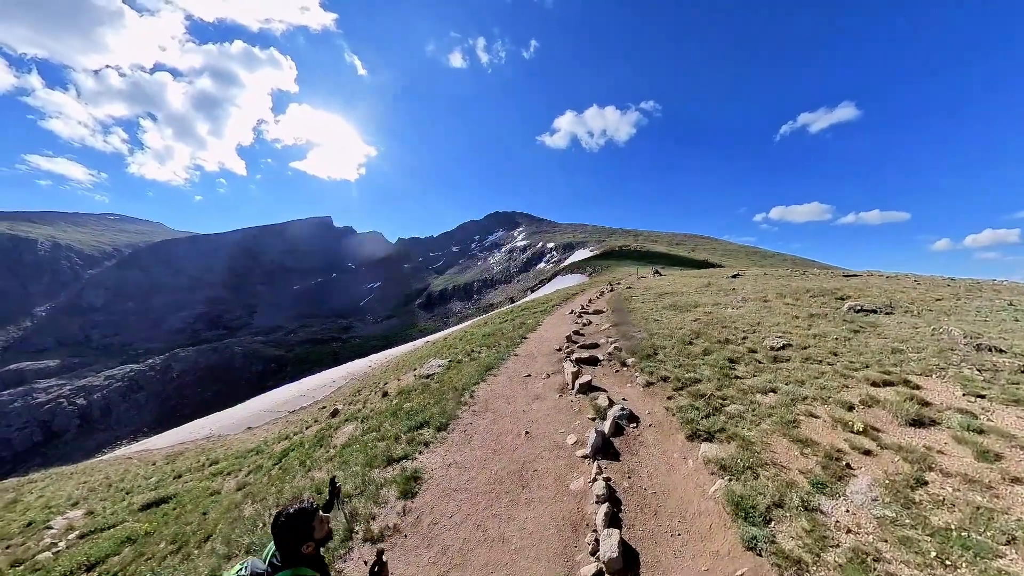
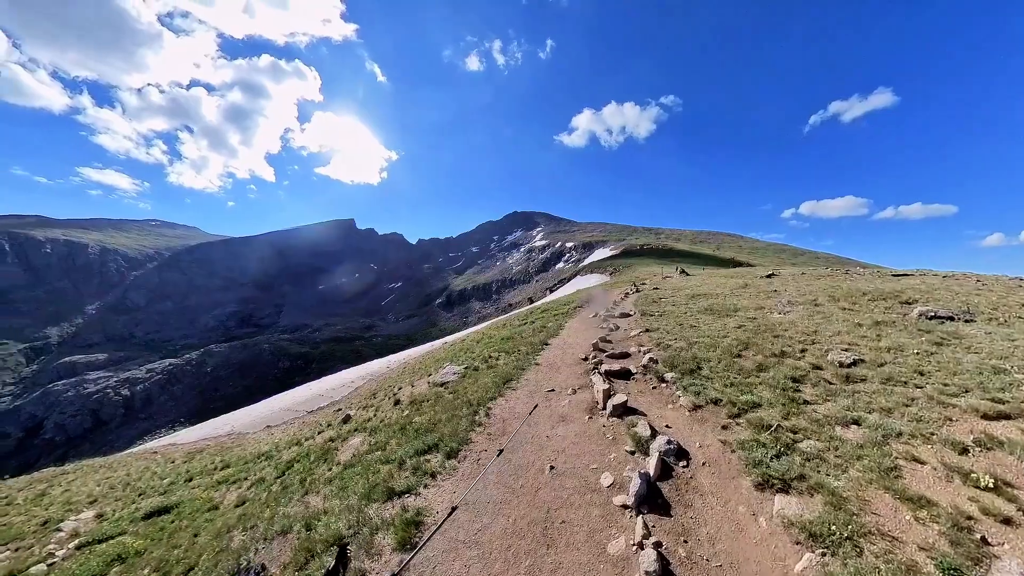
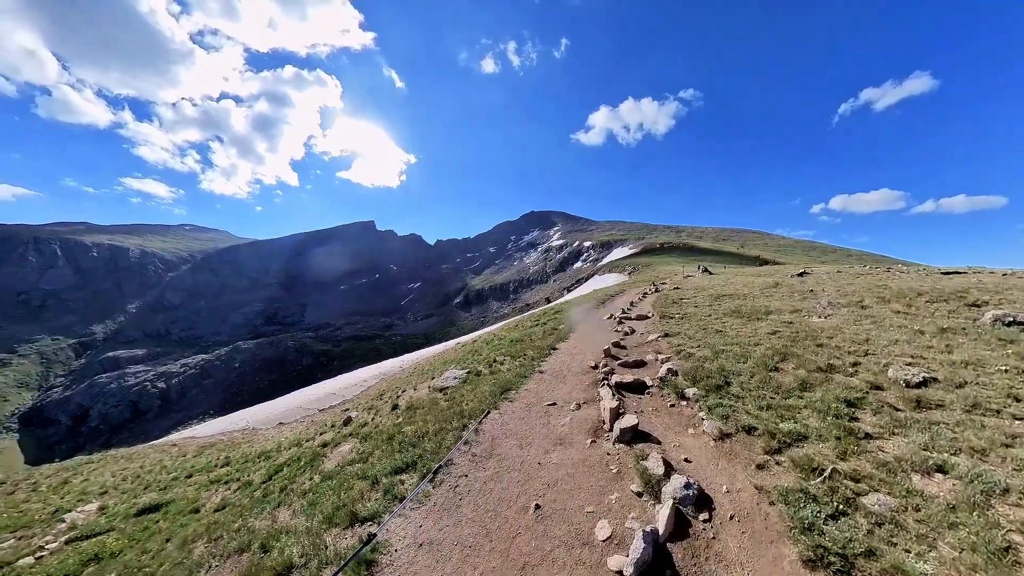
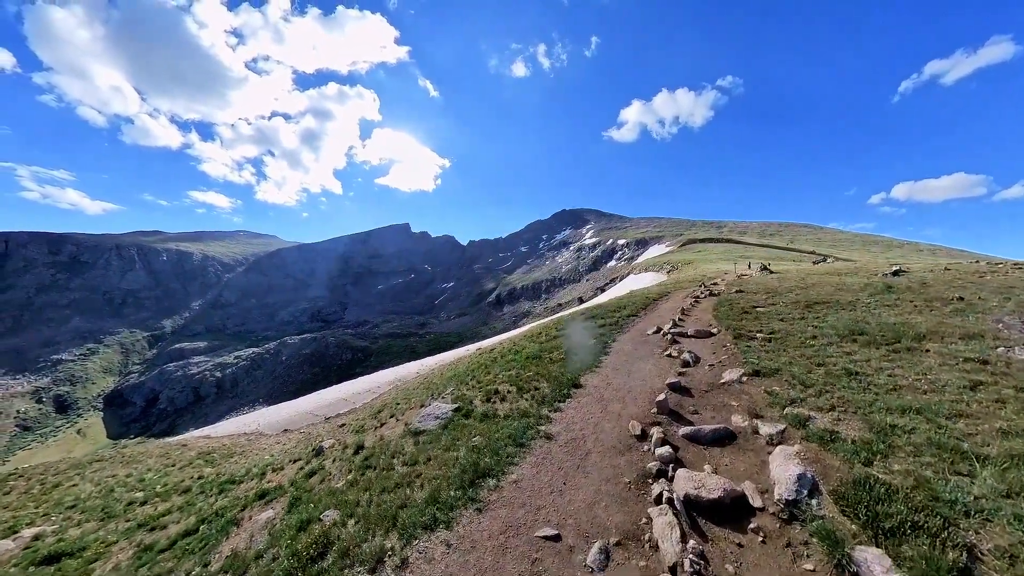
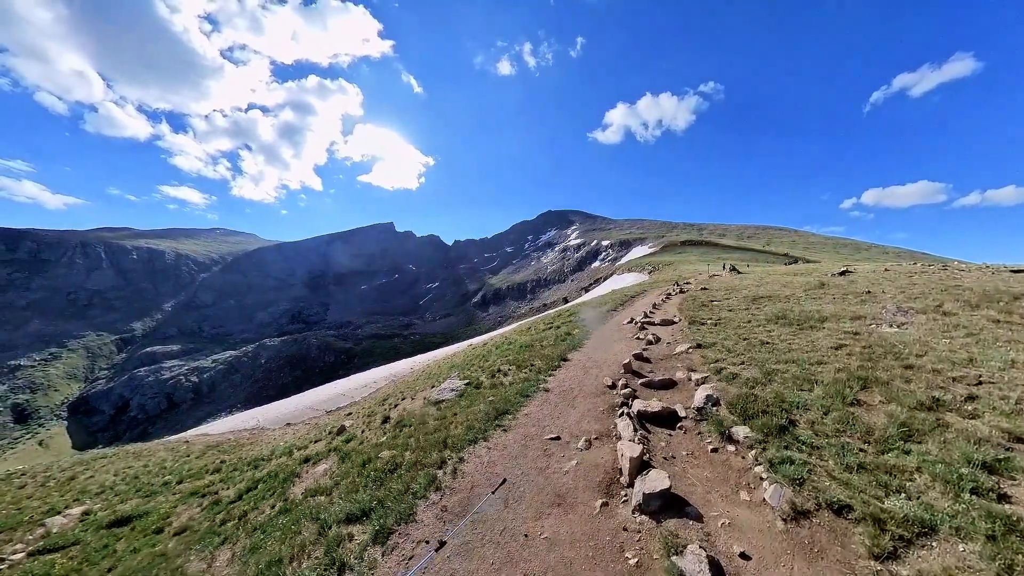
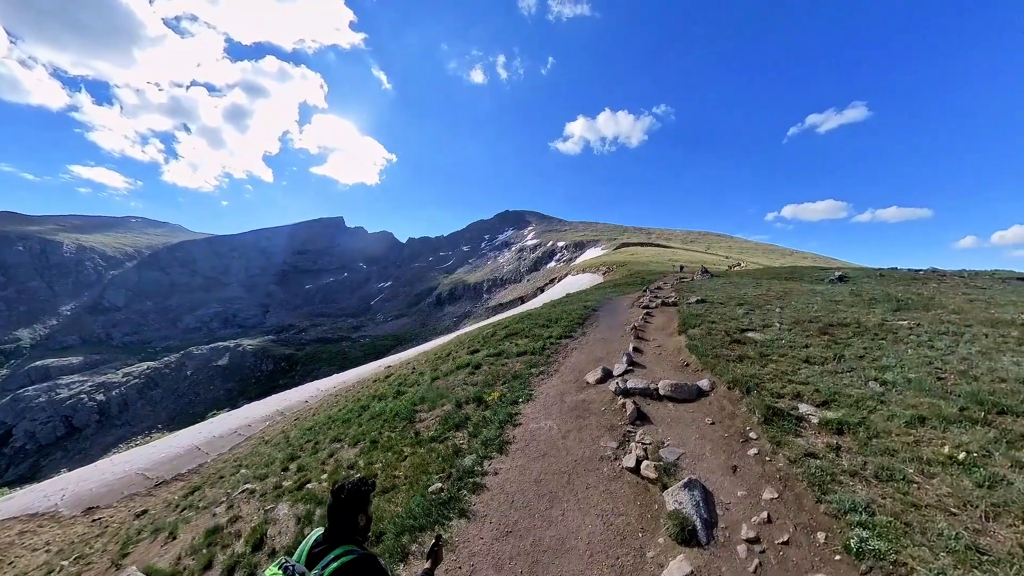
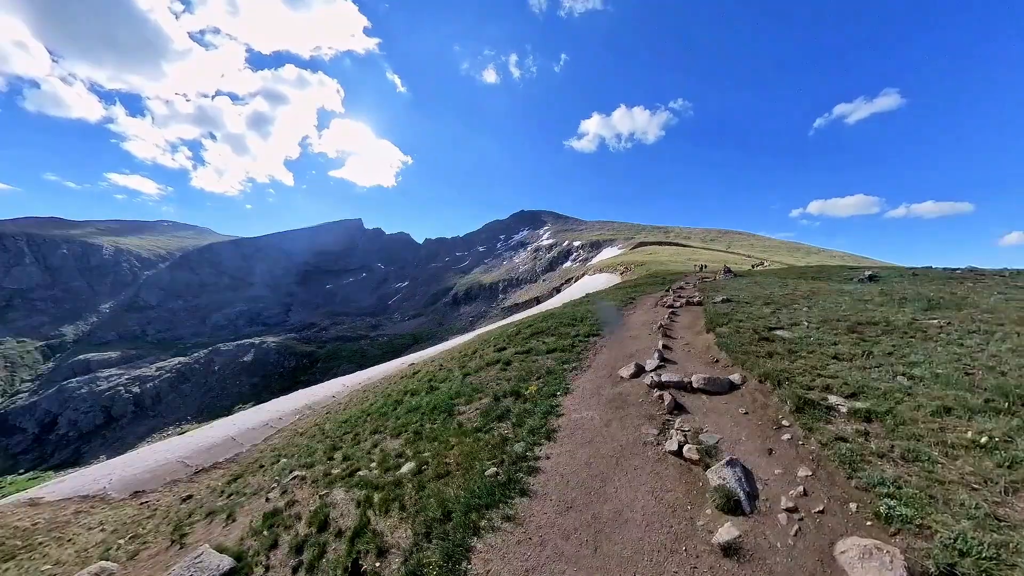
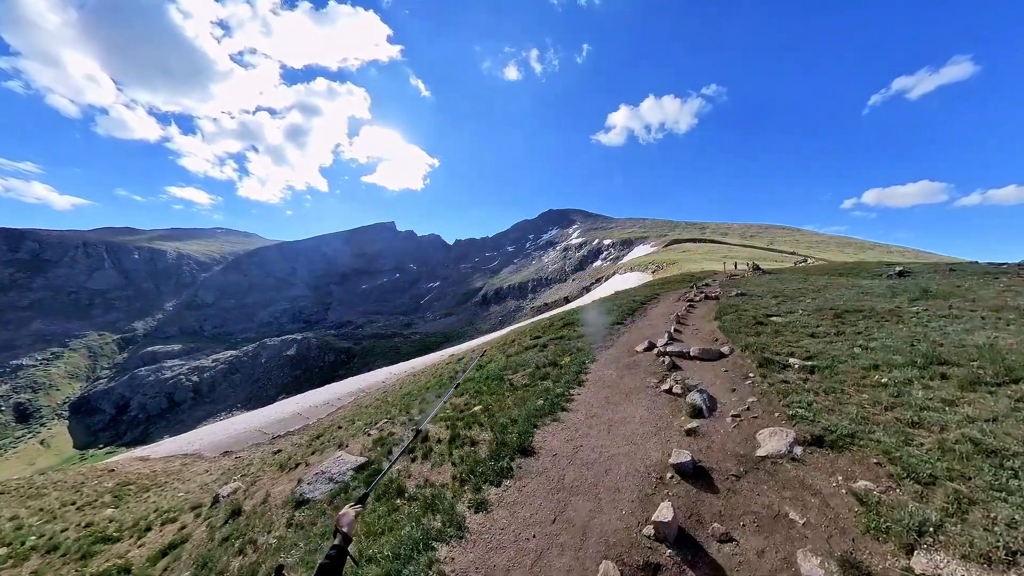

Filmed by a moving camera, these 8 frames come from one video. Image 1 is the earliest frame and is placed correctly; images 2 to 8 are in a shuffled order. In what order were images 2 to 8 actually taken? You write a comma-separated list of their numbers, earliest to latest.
2, 3, 5, 4, 8, 7, 6
